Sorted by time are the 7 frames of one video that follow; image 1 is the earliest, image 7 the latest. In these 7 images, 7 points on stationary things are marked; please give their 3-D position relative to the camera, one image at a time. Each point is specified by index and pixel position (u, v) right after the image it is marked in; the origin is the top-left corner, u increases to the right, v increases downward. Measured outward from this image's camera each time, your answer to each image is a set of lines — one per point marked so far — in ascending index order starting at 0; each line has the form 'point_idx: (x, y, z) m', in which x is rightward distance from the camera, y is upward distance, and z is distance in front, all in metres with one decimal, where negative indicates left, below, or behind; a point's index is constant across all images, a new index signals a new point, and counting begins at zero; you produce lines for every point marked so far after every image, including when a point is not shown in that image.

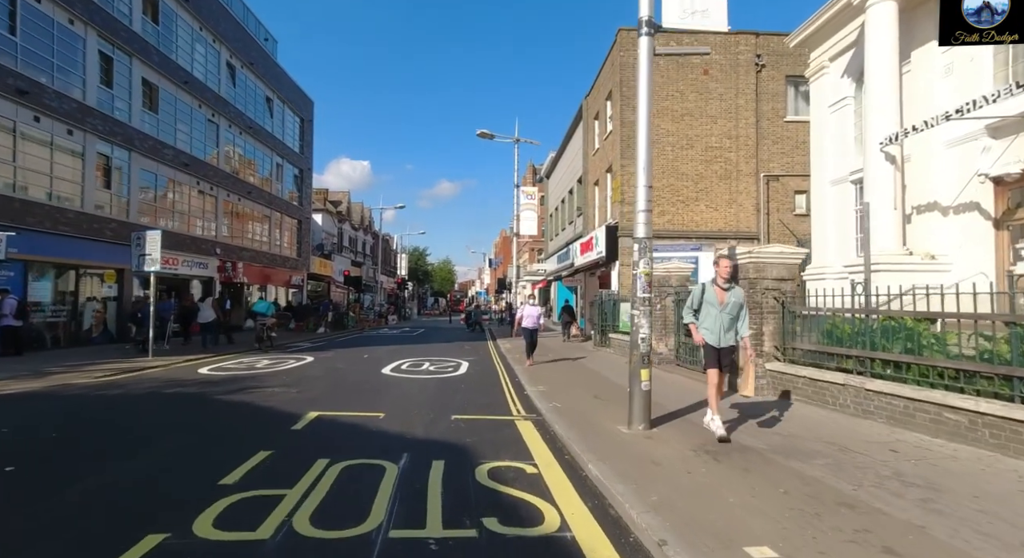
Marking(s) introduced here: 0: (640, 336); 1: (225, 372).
0: (+1.5, -0.7, +5.8) m
1: (-5.9, -1.9, +10.6) m
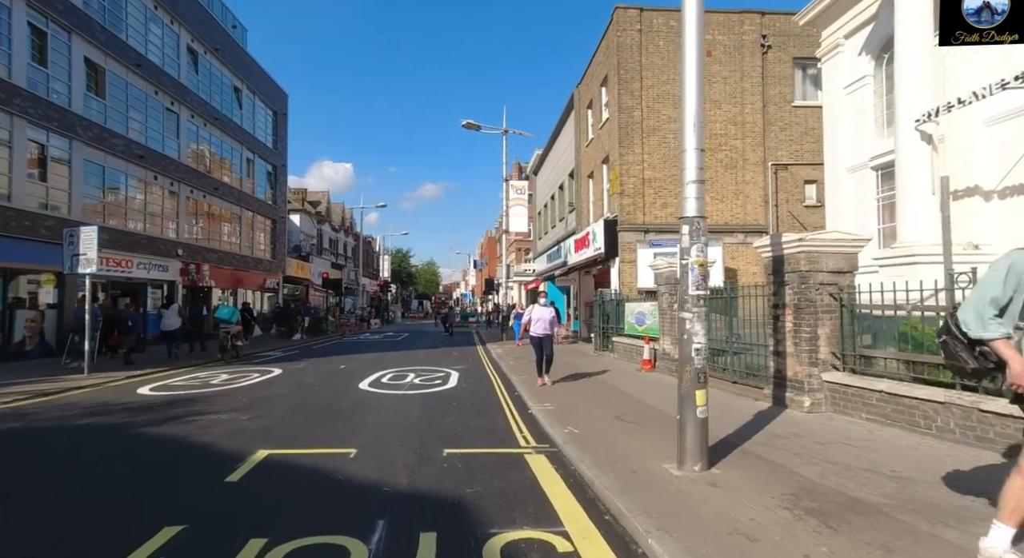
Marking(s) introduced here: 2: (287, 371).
0: (+1.6, -0.6, +4.4) m
1: (-6.0, -2.0, +8.9) m
2: (-5.2, -2.2, +11.9) m
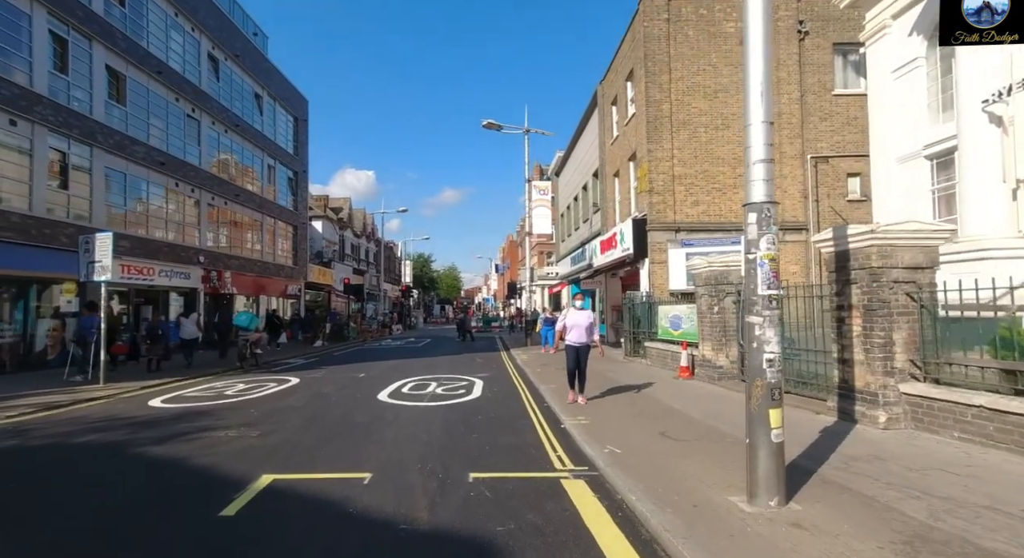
0: (+1.8, -0.6, +3.7) m
1: (-5.5, -2.1, +8.5) m
2: (-4.6, -2.3, +11.4) m
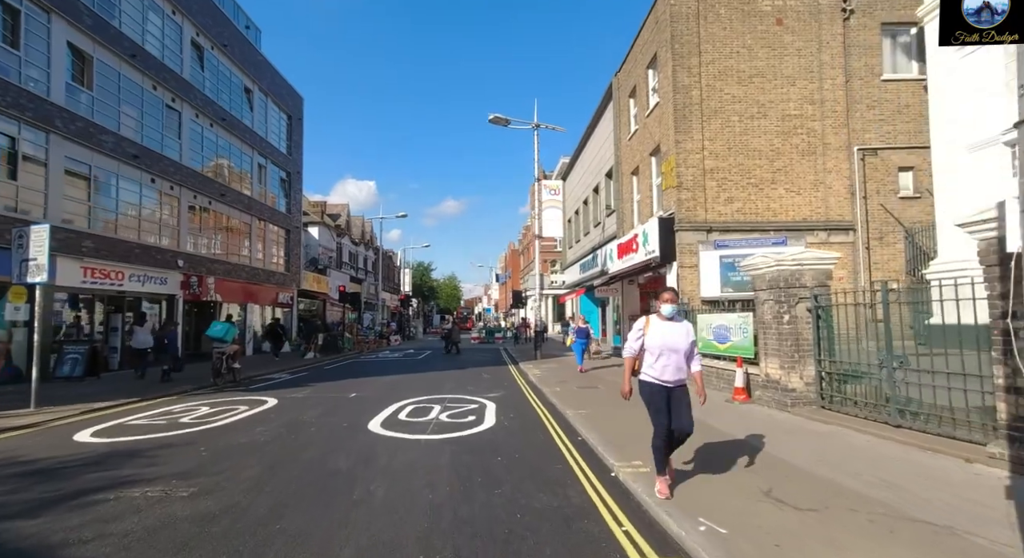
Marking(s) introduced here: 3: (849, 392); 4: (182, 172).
0: (+2.2, -0.5, +1.9) m
1: (-5.1, -2.1, +6.7) m
2: (-4.3, -2.3, +9.6) m
3: (+4.7, -1.6, +7.1) m
4: (-11.8, +3.9, +18.3) m
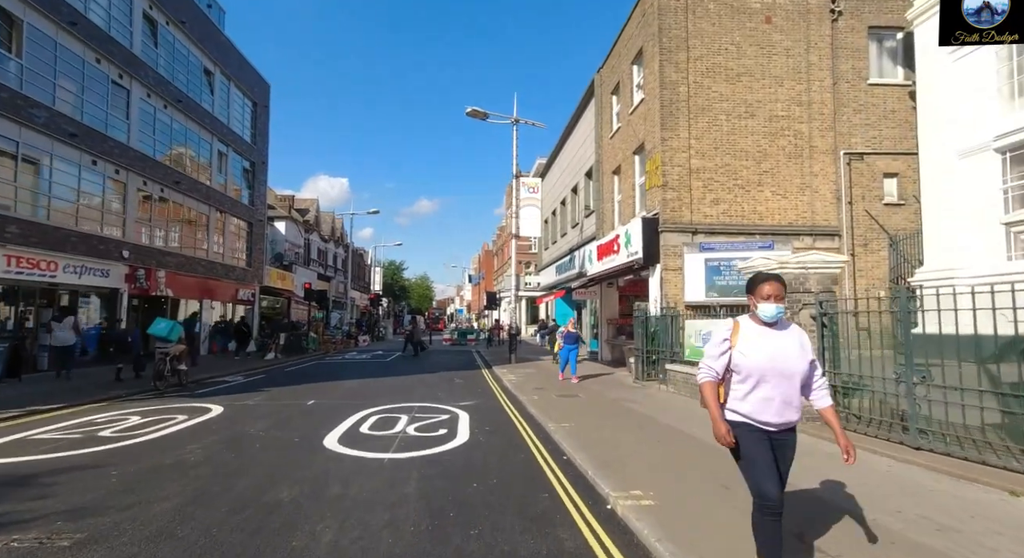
0: (+2.2, -0.5, +1.2) m
1: (-5.4, -1.9, +5.6) m
2: (-4.7, -2.2, +8.5) m
3: (+4.4, -1.6, +6.5) m
4: (-12.6, +4.1, +16.8) m
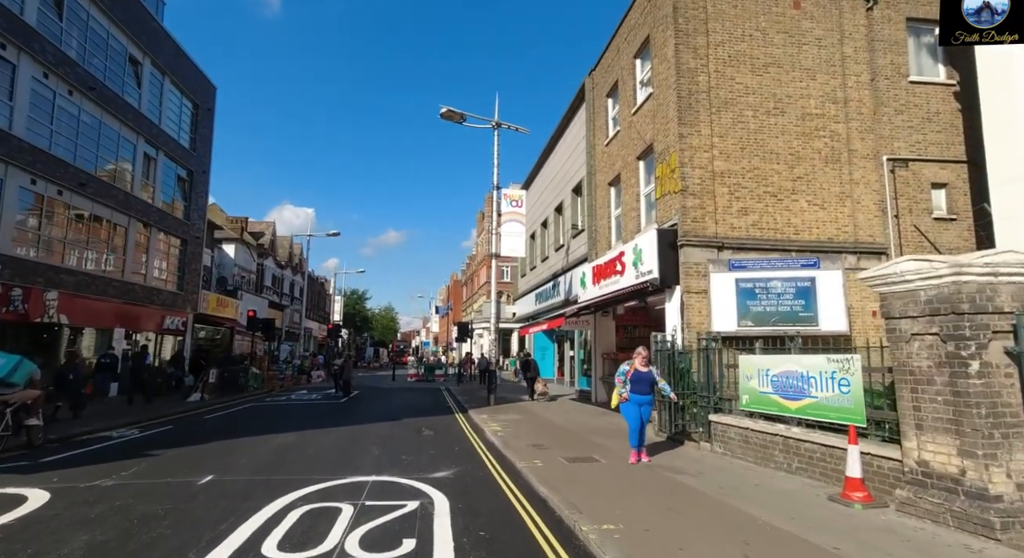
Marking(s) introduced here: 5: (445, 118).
0: (+2.7, -0.2, -1.6) m
1: (-5.2, -1.8, +2.2) m
2: (-4.7, -2.3, +5.2) m
3: (+4.5, -1.7, +3.8) m
4: (-13.0, +3.5, +13.4) m
5: (-2.2, +5.4, +17.1) m
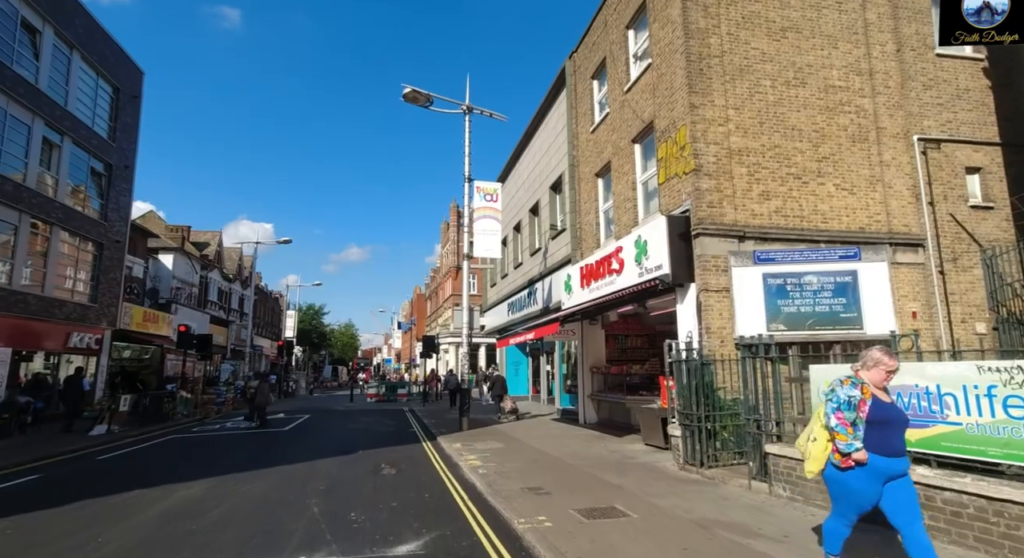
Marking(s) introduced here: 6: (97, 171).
0: (+3.3, +0.3, -3.5) m
1: (-4.8, -1.5, -0.4) m
2: (-4.5, -2.1, +2.7) m
3: (+4.7, -1.4, +1.9) m
4: (-13.5, +3.4, +10.4) m
5: (-3.0, +5.3, +14.9) m
6: (-15.5, +4.1, +19.3) m
